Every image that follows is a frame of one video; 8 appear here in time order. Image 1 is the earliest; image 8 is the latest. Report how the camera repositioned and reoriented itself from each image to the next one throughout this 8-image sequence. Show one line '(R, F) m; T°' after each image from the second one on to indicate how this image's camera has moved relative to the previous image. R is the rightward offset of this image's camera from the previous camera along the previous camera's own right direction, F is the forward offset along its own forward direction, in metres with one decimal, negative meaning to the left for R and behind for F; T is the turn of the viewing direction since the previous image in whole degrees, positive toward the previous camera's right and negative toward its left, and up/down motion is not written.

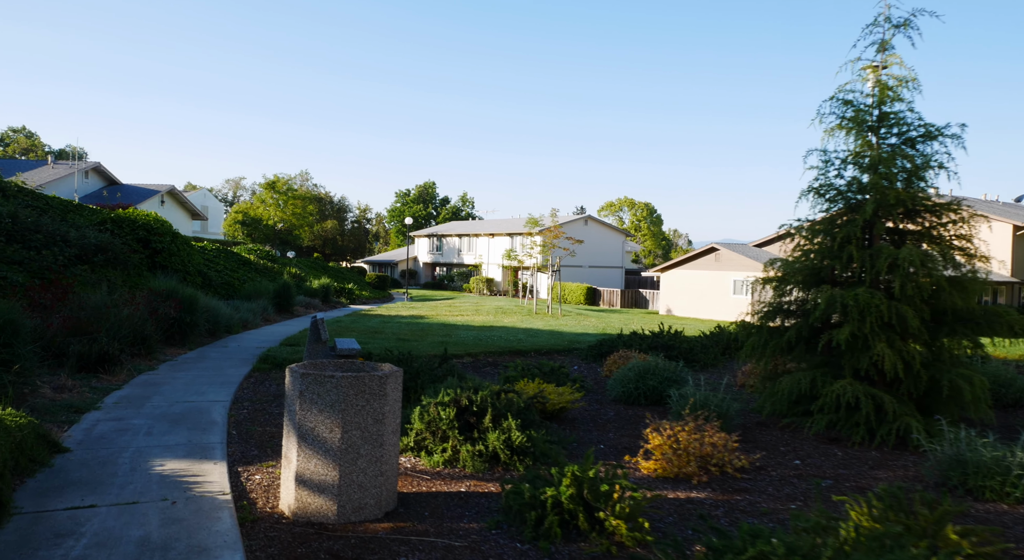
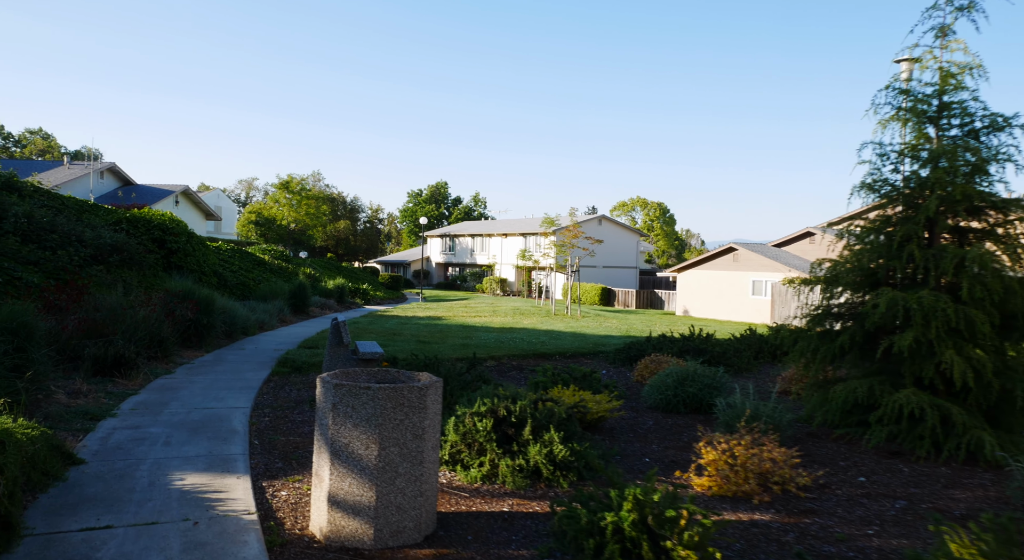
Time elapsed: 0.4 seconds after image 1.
(-0.2, +0.4) m; -1°
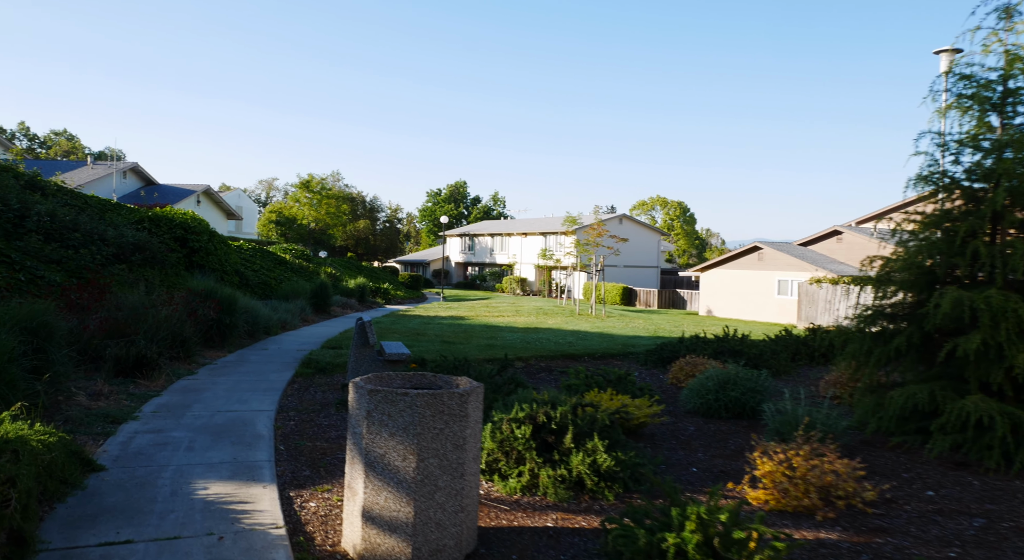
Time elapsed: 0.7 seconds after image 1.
(-0.2, +0.3) m; -2°
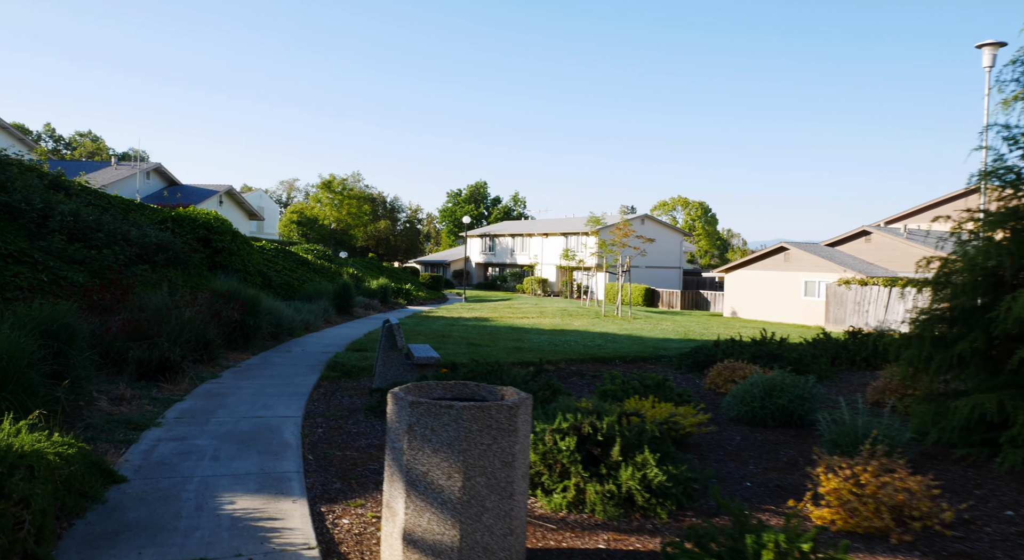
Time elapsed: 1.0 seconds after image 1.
(-0.2, +0.3) m; -2°
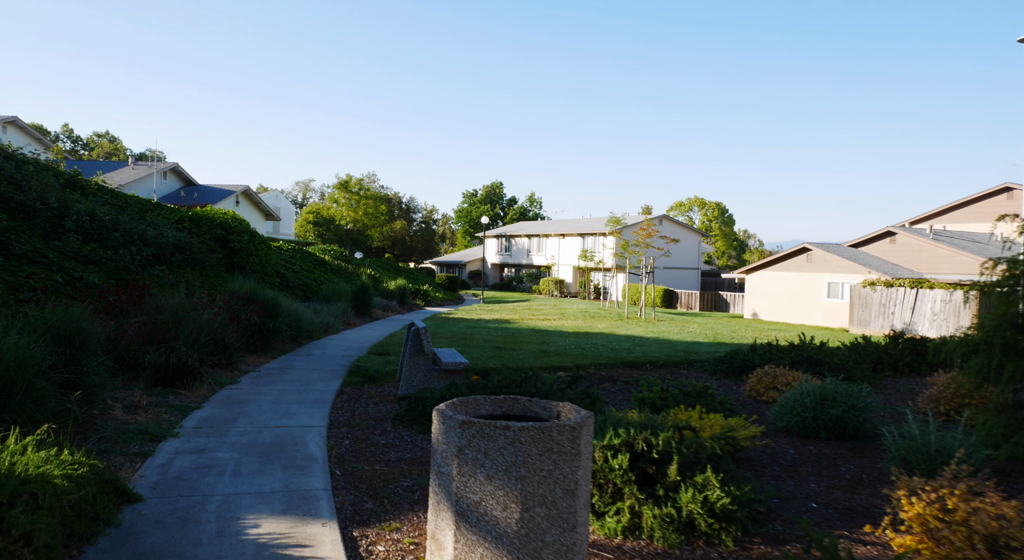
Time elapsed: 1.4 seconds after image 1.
(-0.2, +0.4) m; -1°
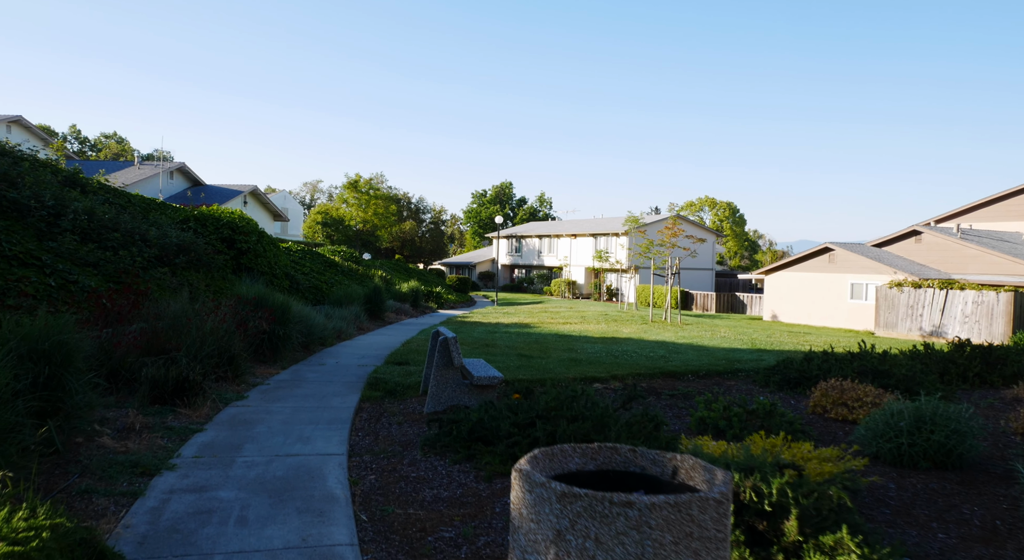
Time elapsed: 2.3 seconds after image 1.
(-0.3, +0.8) m; -1°
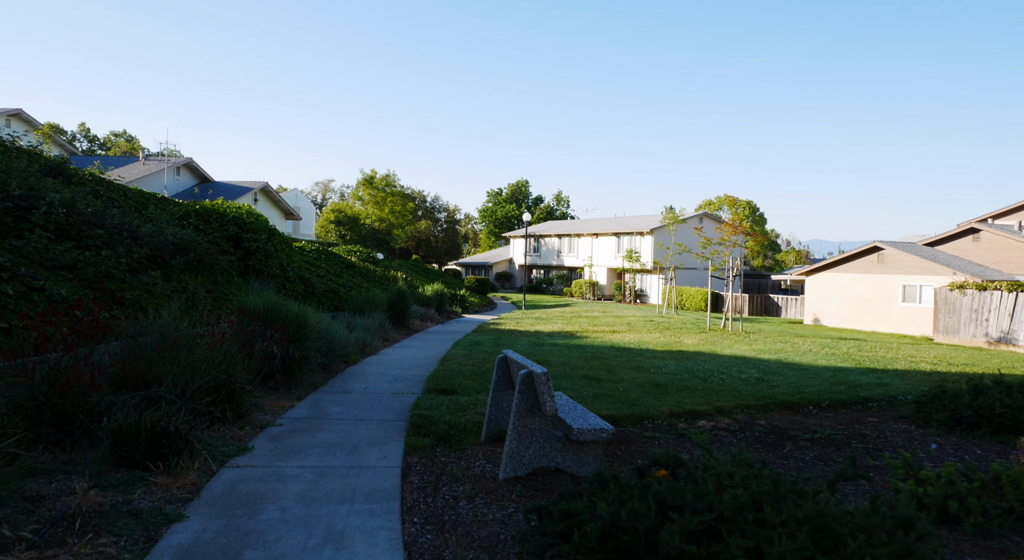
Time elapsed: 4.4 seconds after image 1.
(-0.7, +1.9) m; -1°
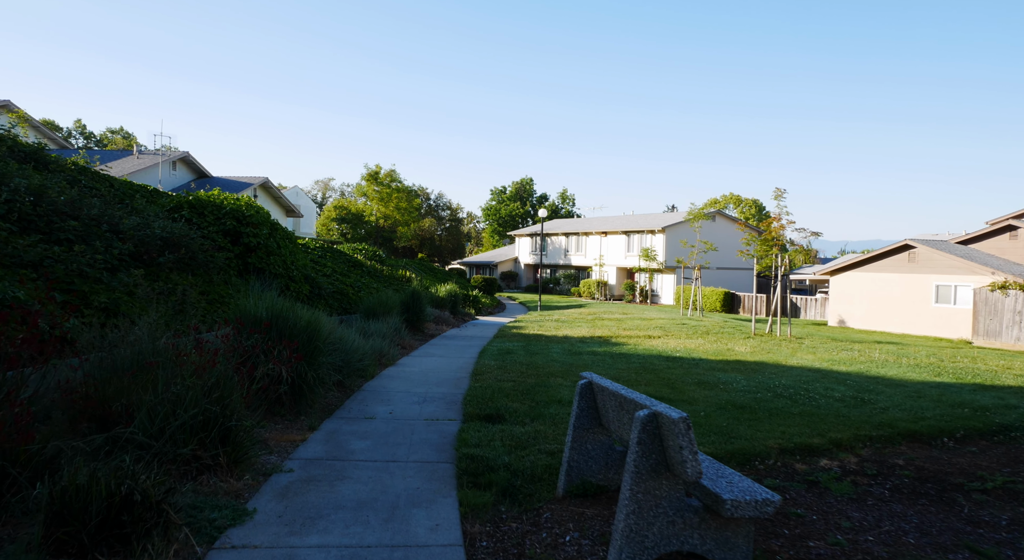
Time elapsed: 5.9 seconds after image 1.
(-0.6, +1.4) m; 0°
